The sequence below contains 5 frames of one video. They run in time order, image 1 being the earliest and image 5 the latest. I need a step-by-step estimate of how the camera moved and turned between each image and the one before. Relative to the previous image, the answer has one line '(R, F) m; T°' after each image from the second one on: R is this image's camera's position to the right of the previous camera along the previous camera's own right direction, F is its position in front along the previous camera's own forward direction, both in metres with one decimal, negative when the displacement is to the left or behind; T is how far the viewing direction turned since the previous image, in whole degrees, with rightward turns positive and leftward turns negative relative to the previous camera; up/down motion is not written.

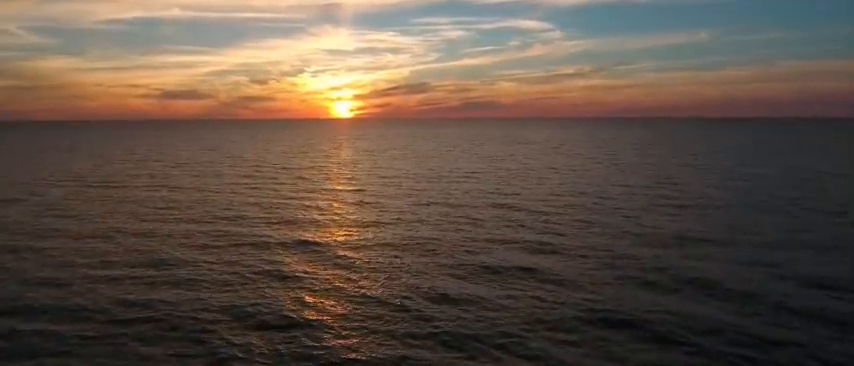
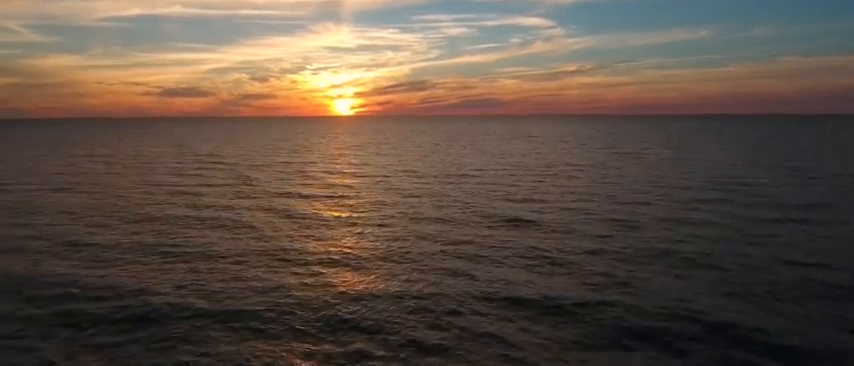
(-0.1, +0.9) m; 0°
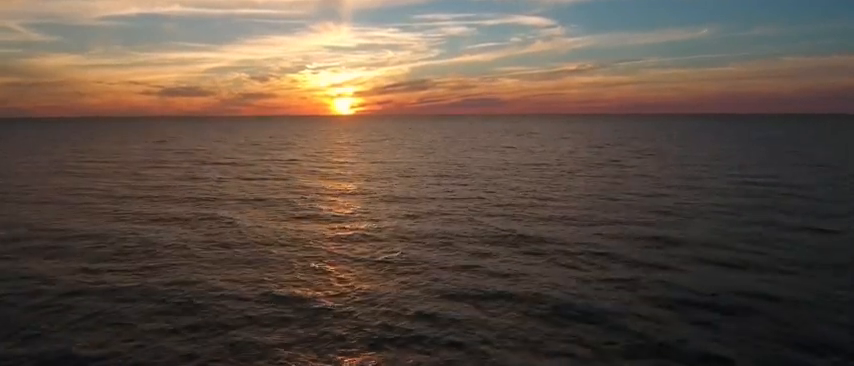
(-1.0, +7.2) m; 0°
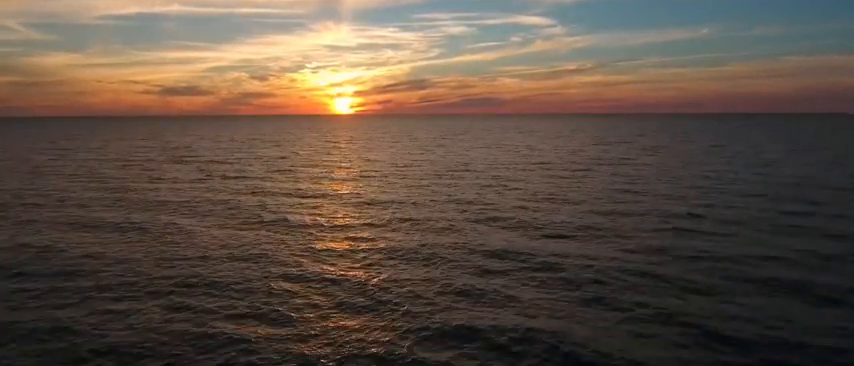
(+1.2, -0.3) m; 0°
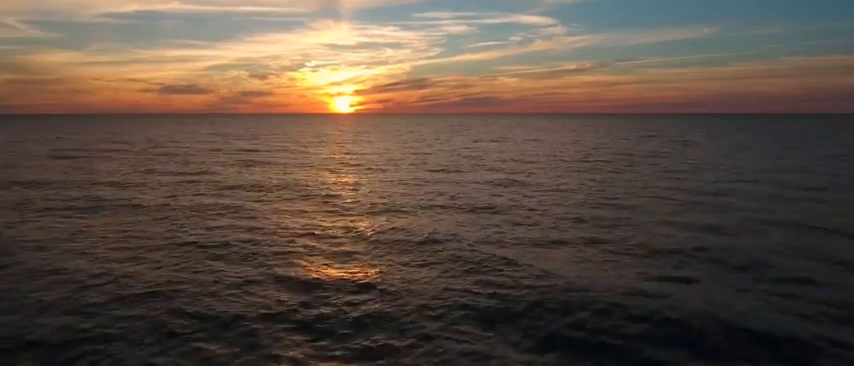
(-0.2, +5.9) m; 0°
